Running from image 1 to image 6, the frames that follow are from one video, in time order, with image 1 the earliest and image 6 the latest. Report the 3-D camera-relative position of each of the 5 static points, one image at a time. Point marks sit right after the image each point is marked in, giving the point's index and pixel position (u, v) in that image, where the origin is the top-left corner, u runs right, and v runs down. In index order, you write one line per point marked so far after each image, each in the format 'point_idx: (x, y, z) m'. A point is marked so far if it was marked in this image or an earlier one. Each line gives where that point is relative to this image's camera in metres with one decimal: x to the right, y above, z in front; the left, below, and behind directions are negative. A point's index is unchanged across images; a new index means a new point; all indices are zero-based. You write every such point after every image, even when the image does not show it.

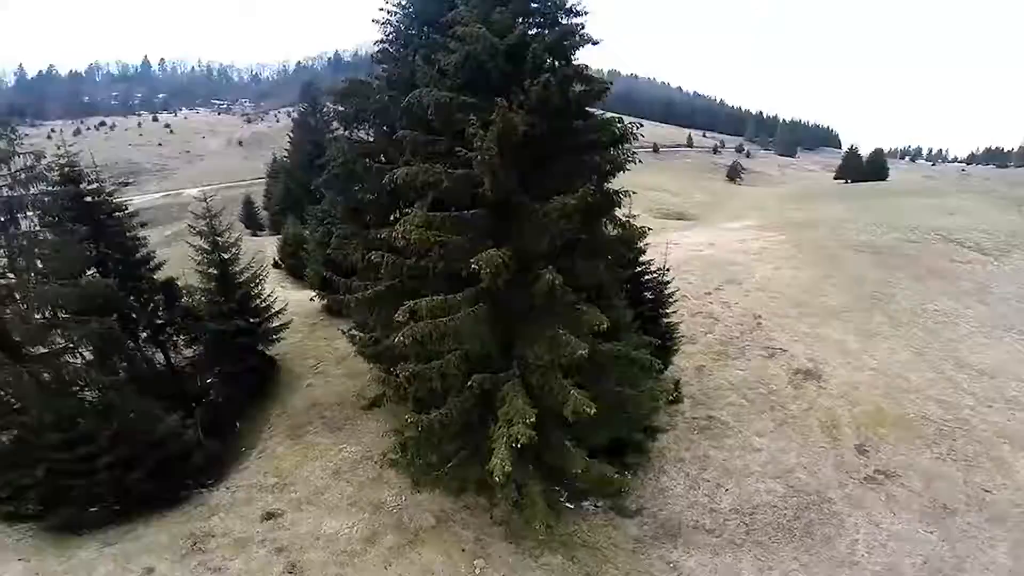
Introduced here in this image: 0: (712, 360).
0: (+5.3, -2.1, +15.6) m
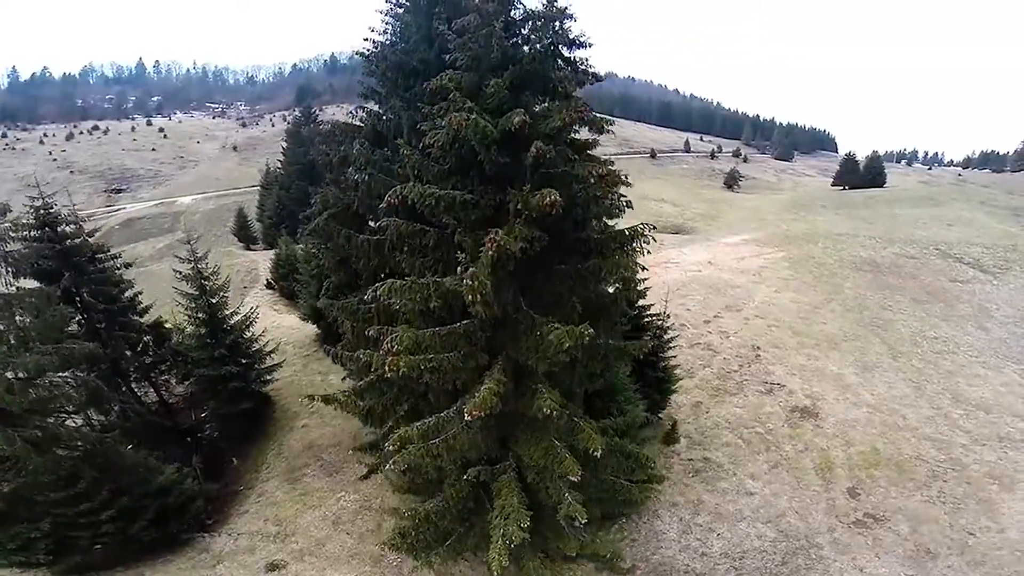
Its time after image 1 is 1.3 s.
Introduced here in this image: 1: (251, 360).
0: (+5.2, -2.9, +15.4) m
1: (-5.6, -1.8, +13.0) m
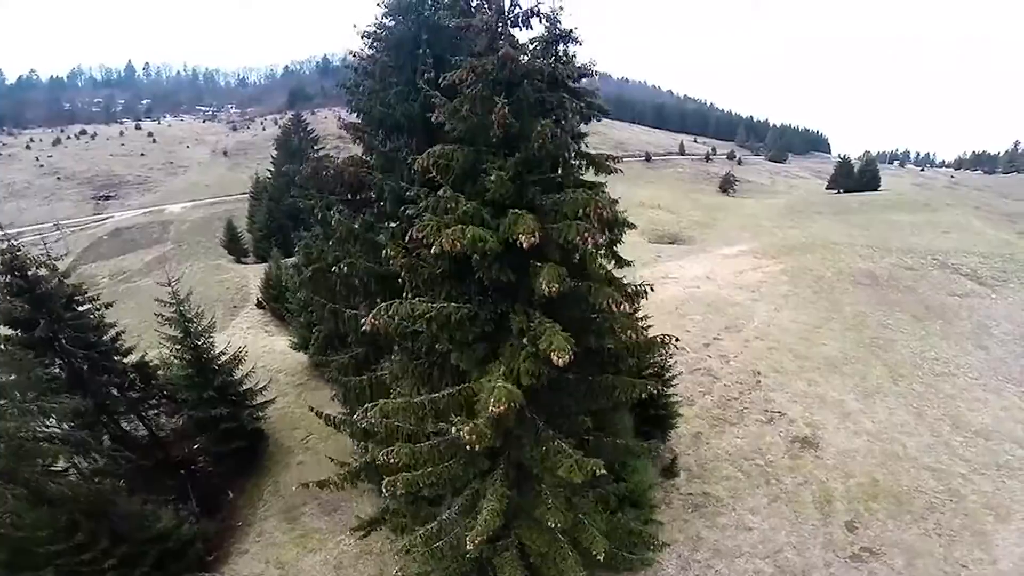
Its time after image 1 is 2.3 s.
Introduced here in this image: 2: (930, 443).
0: (+5.1, -3.5, +15.2) m
1: (-5.7, -2.4, +12.7) m
2: (+10.3, -3.8, +14.8) m
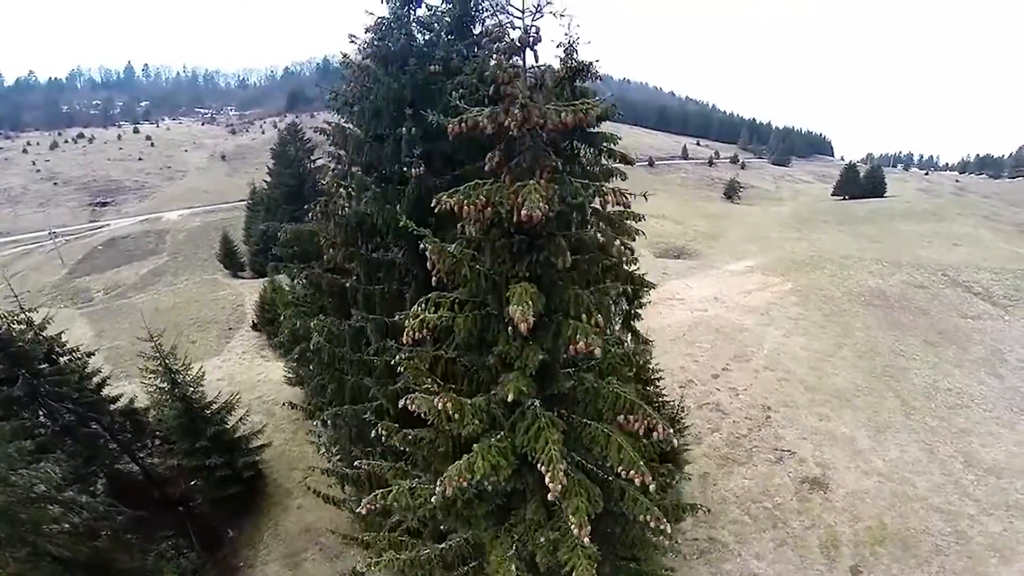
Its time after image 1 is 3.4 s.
0: (+5.0, -4.3, +14.9) m
1: (-5.7, -3.2, +12.3) m
2: (+10.2, -4.7, +14.4) m
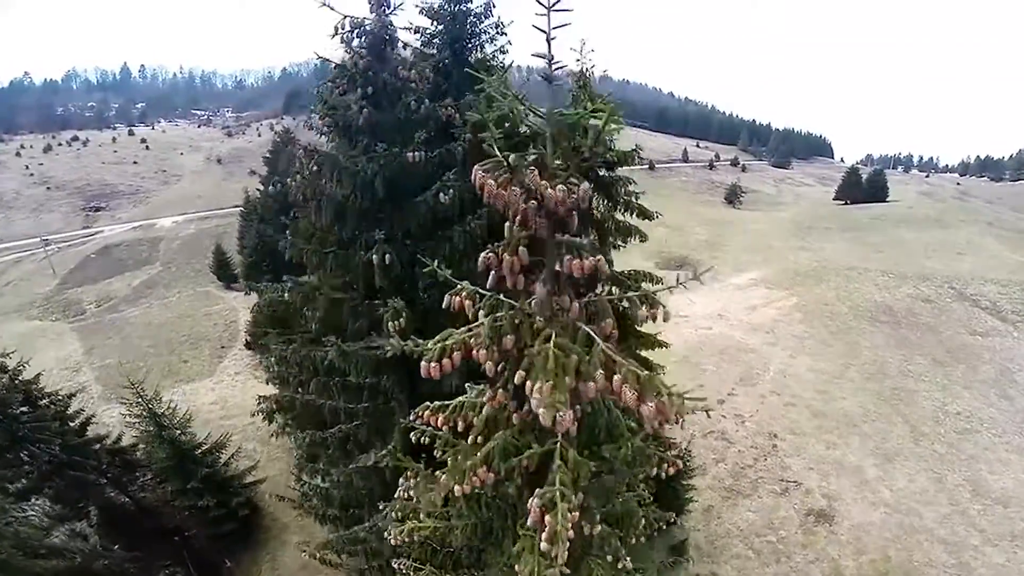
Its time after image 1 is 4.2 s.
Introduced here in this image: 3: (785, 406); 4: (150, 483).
0: (+4.9, -5.0, +14.5) m
1: (-5.8, -3.8, +12.0) m
2: (+10.2, -5.3, +14.1) m
3: (+7.6, -3.3, +17.3) m
4: (-7.1, -3.8, +11.7) m
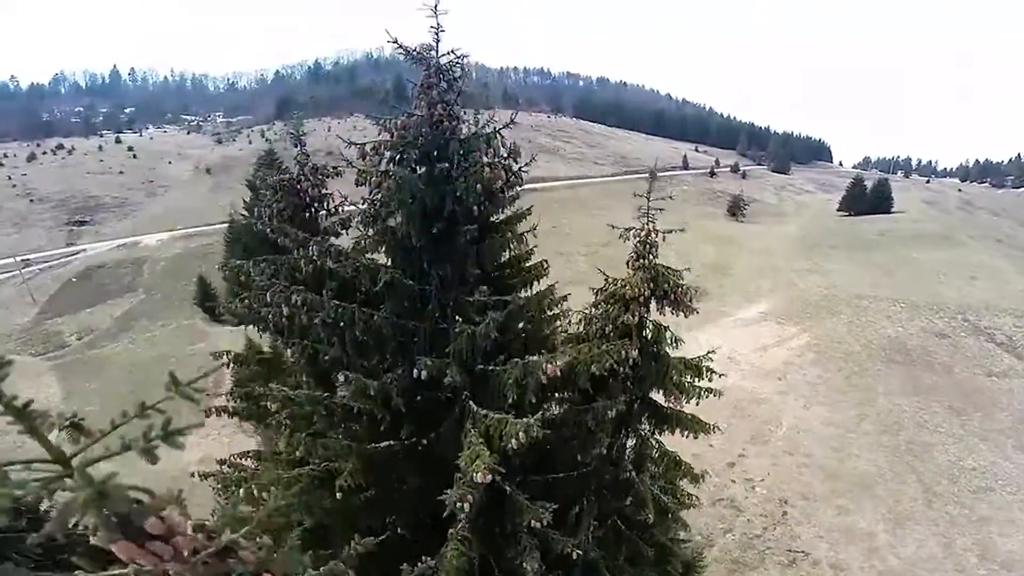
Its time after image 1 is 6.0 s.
0: (+4.9, -6.6, +13.9) m
1: (-5.8, -5.4, +11.2) m
2: (+10.1, -7.0, +13.5) m
3: (+7.5, -4.9, +16.6) m
4: (-7.1, -5.4, +11.0) m
